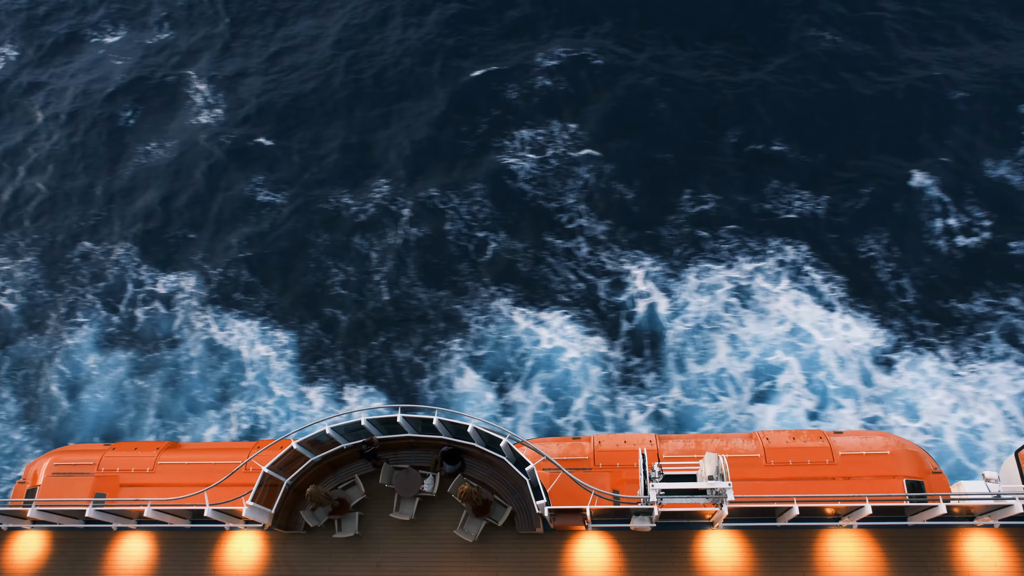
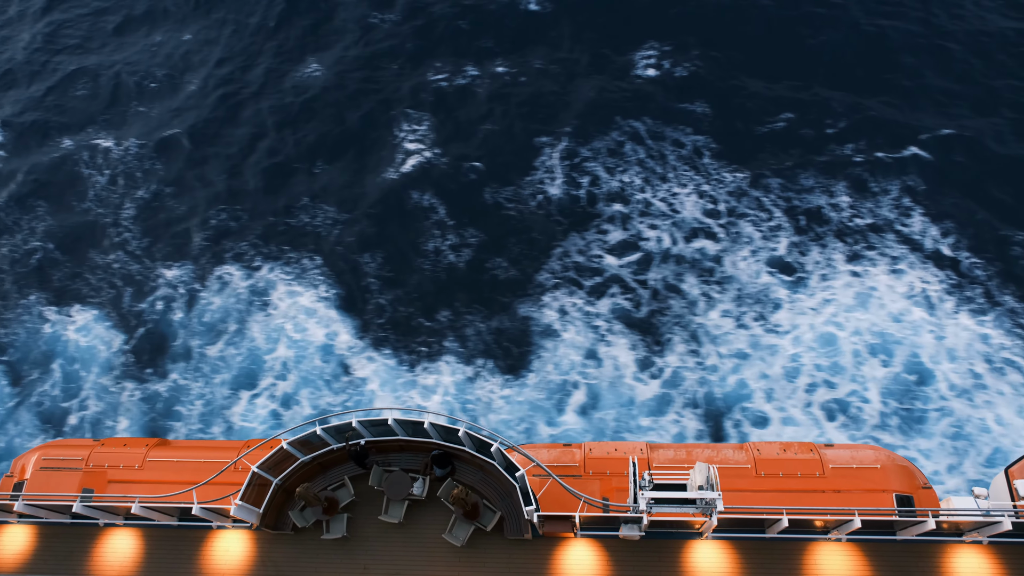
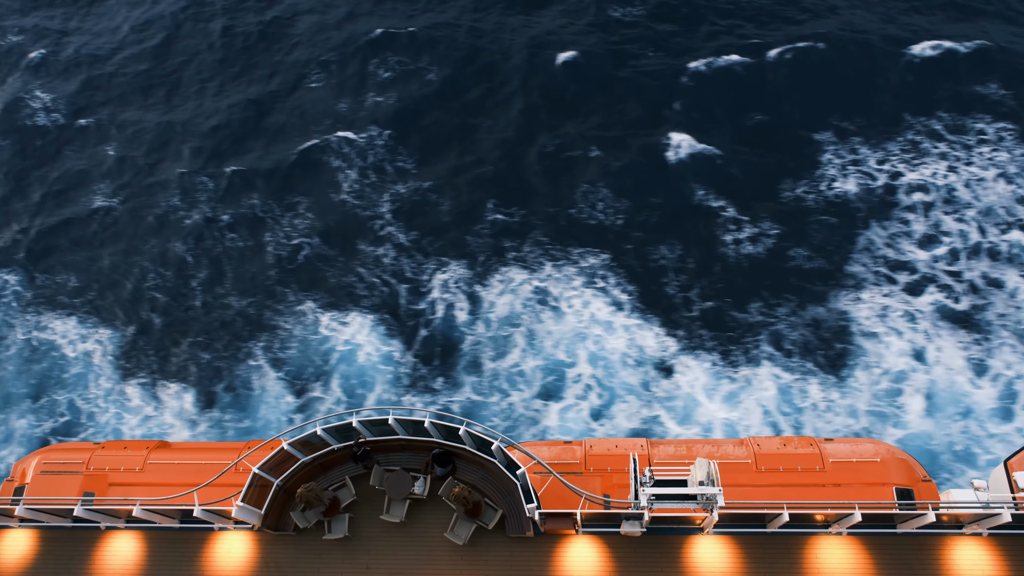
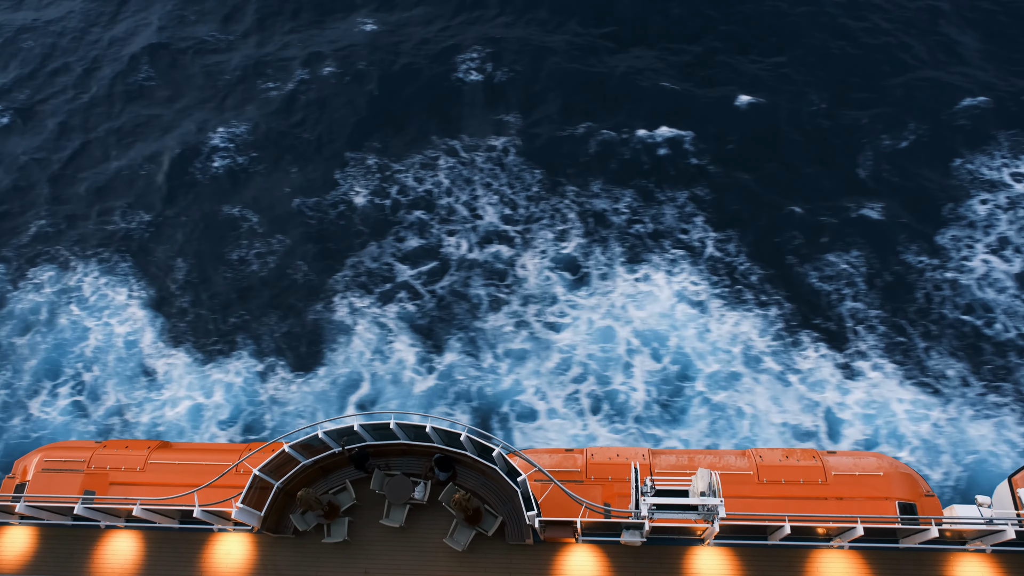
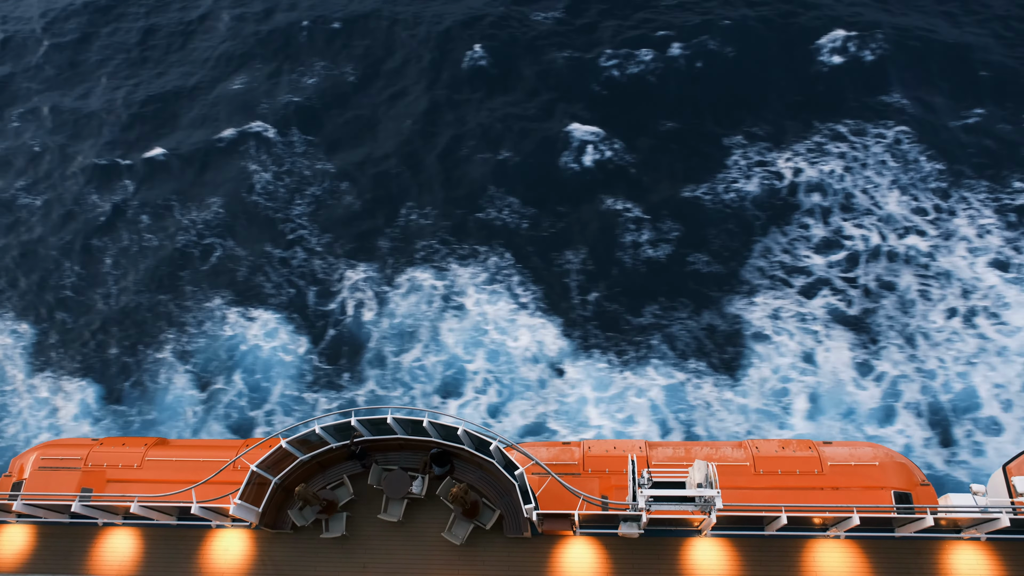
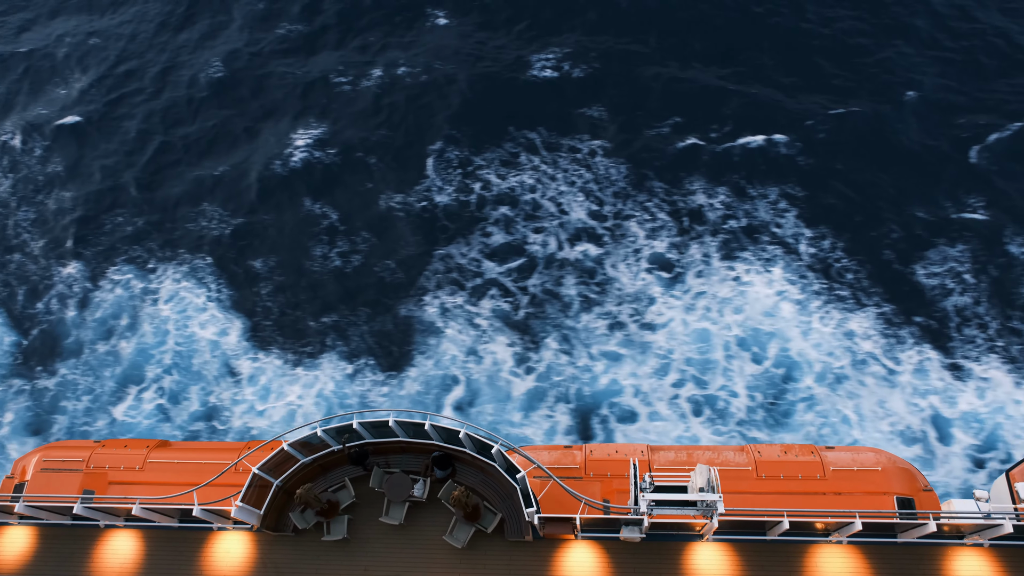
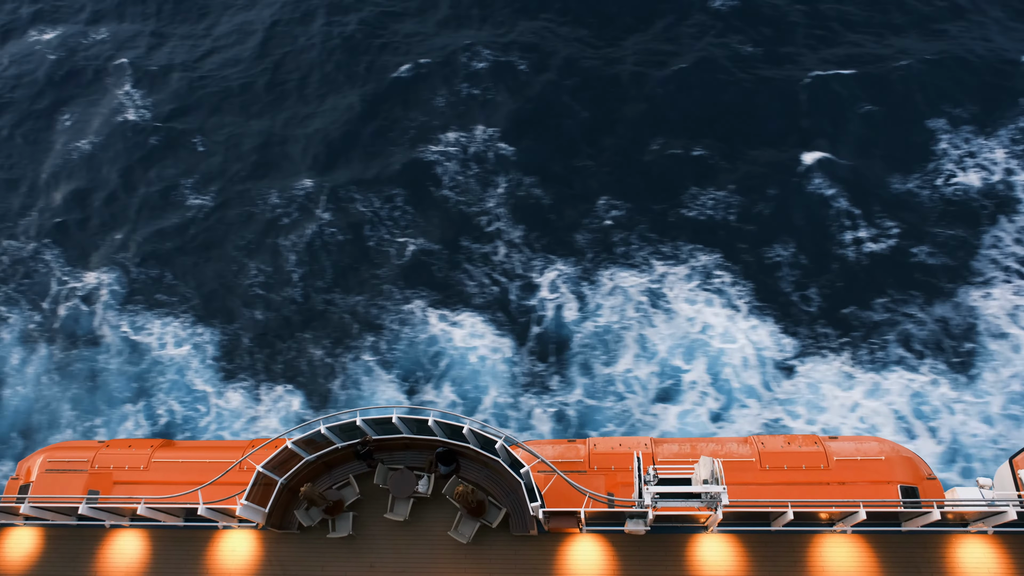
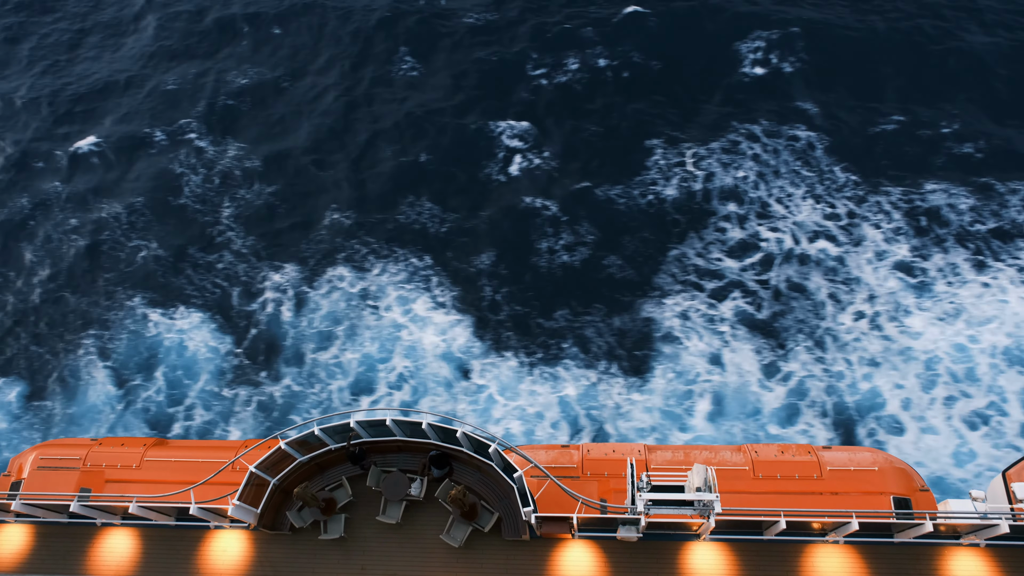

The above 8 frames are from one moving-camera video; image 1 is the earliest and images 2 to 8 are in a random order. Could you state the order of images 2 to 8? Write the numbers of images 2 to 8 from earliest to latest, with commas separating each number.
7, 3, 5, 8, 2, 6, 4
